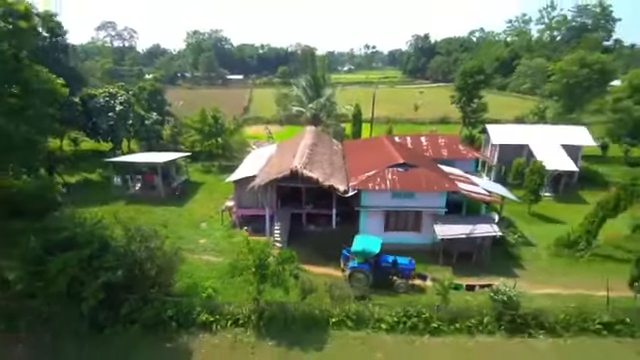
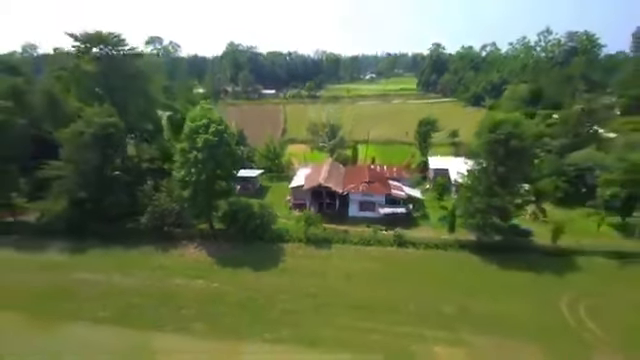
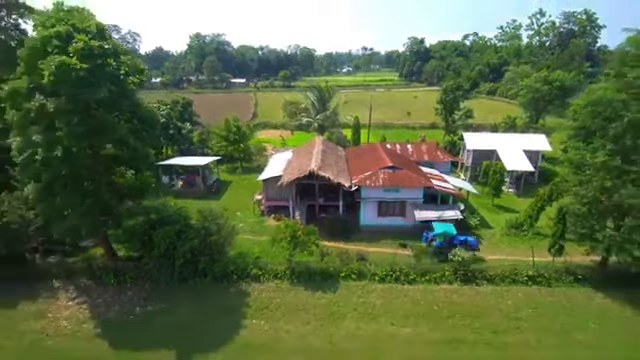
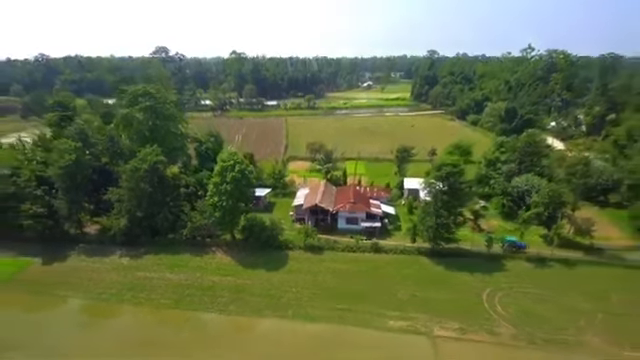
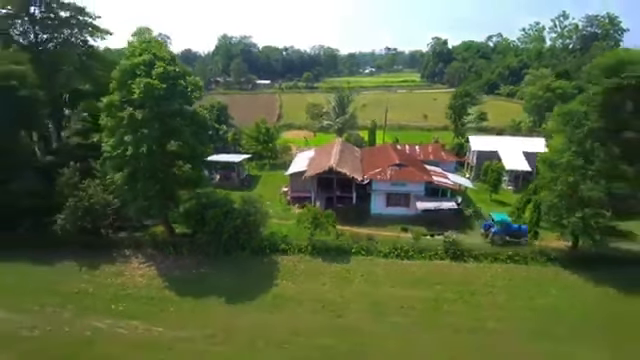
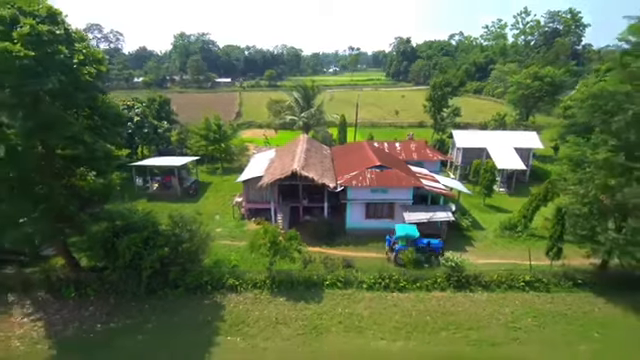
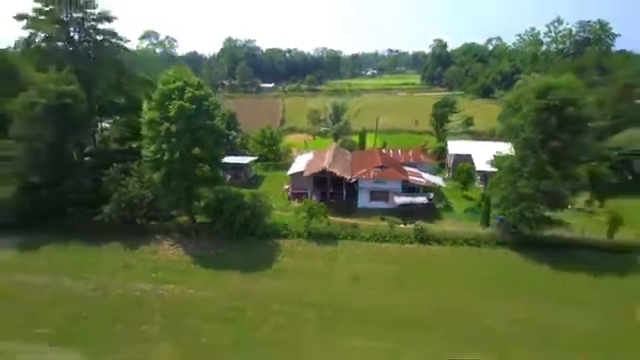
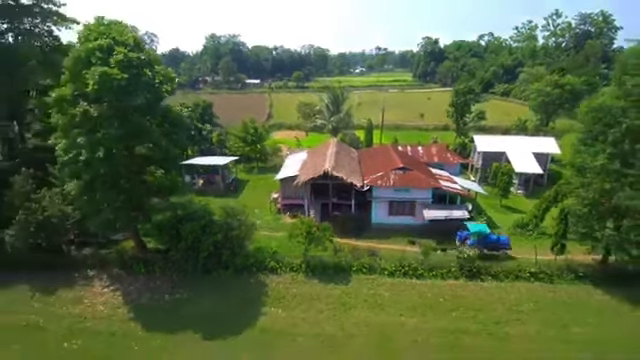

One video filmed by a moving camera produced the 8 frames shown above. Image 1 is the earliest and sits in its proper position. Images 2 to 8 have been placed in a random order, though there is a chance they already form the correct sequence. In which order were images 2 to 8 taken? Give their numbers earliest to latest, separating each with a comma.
6, 3, 8, 5, 7, 2, 4
